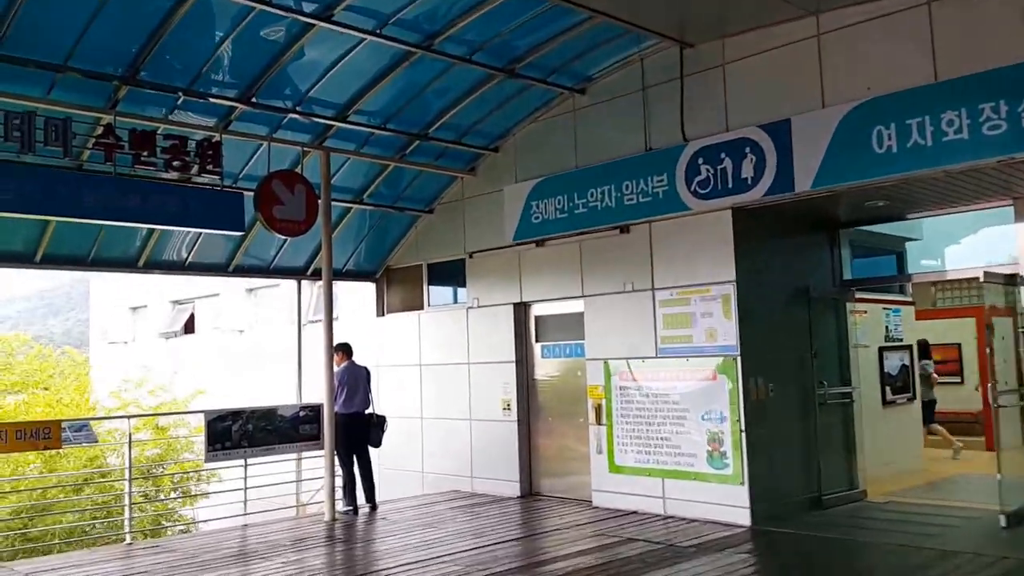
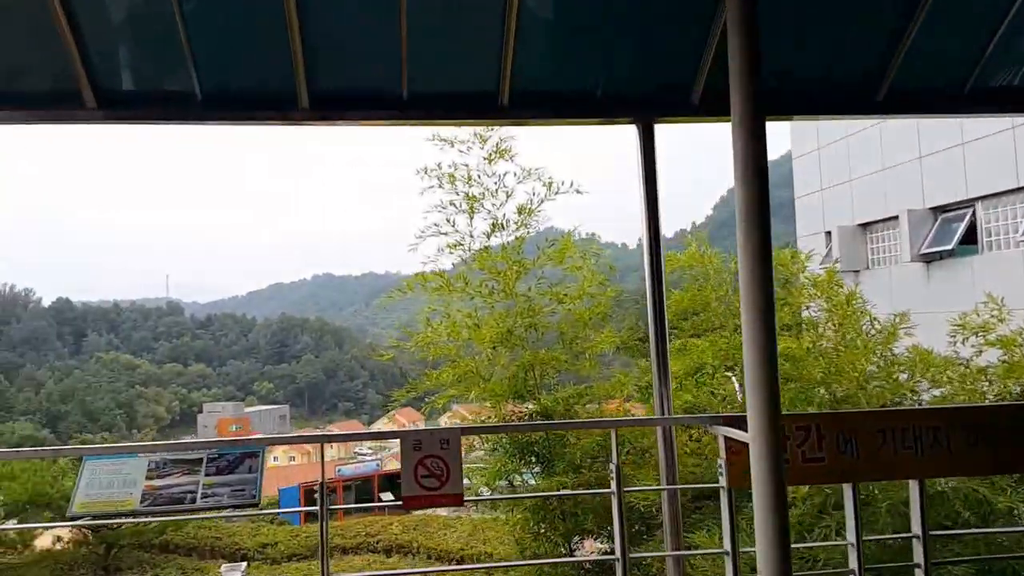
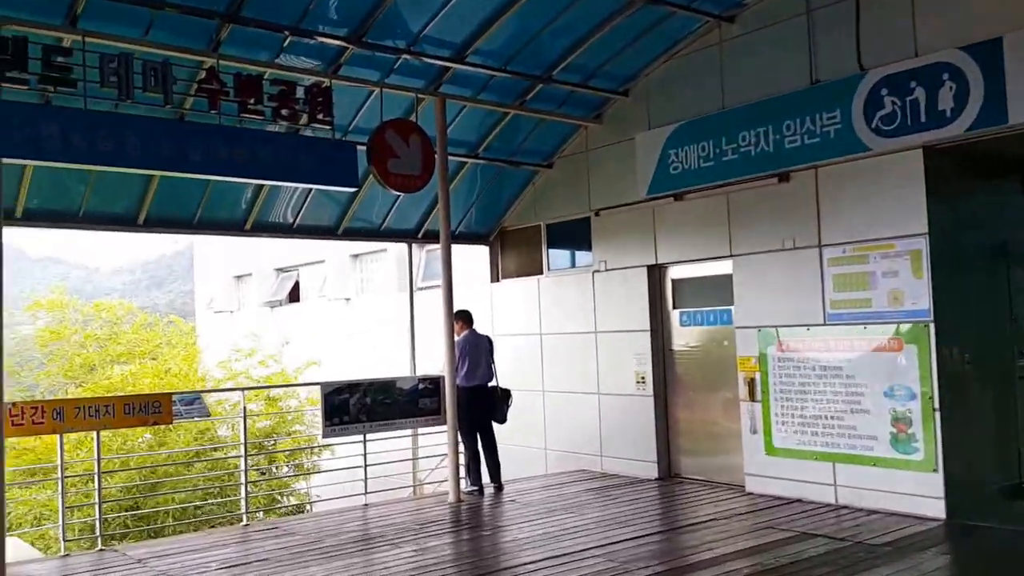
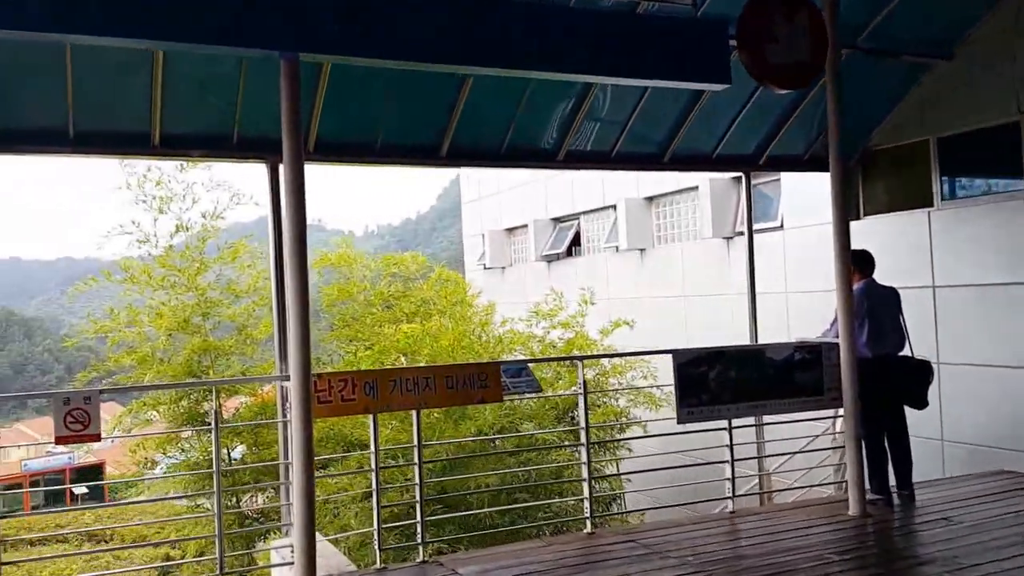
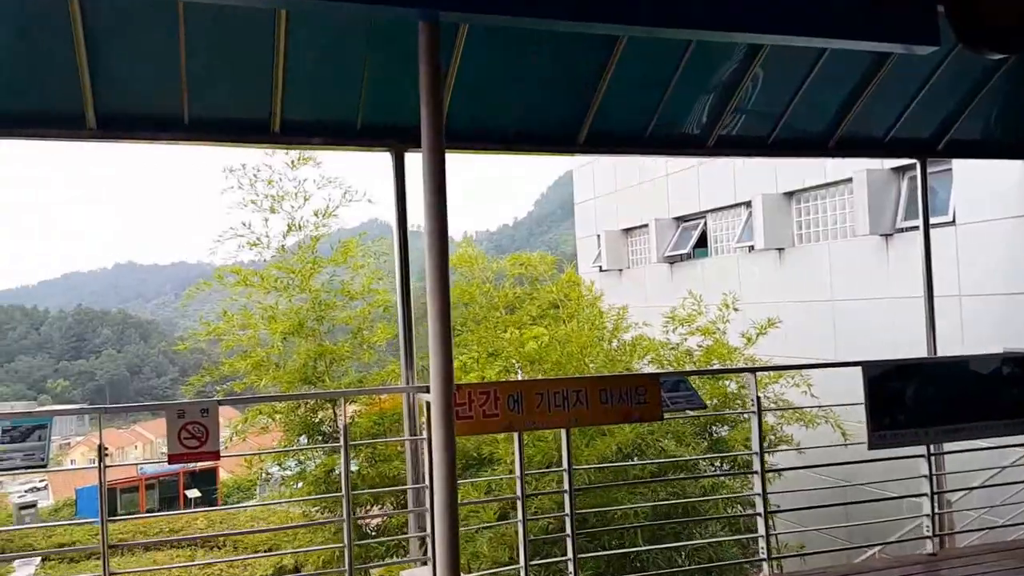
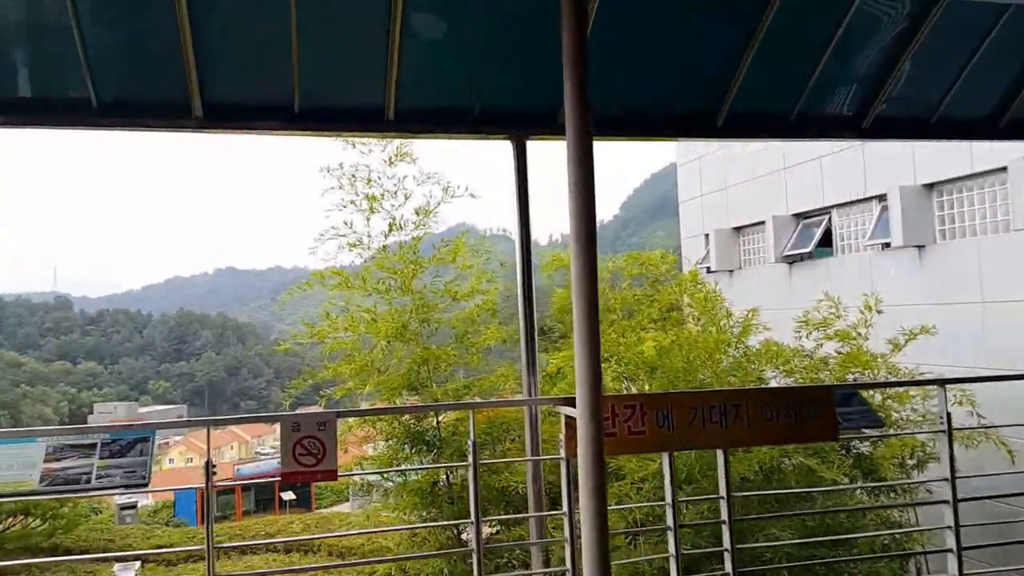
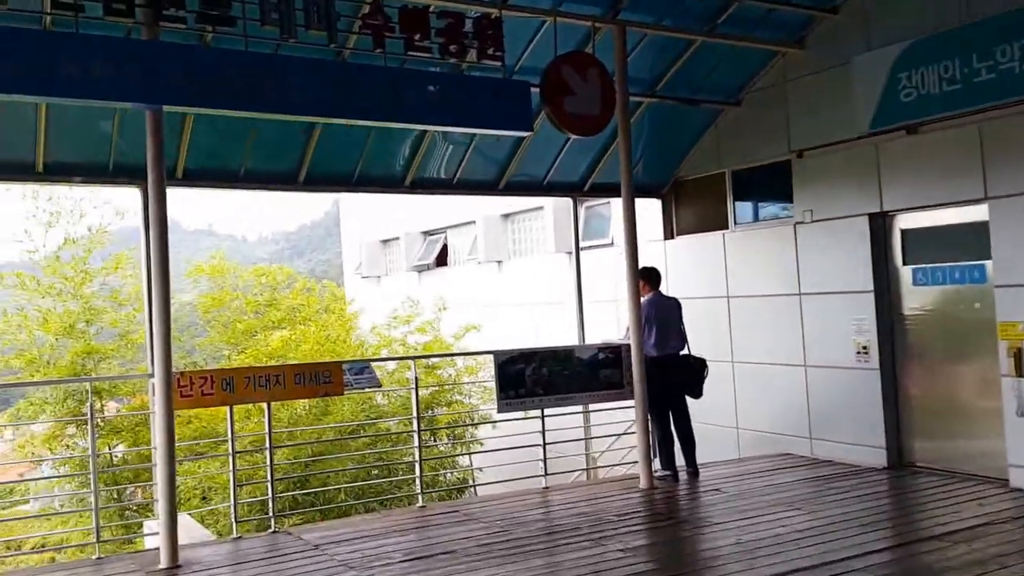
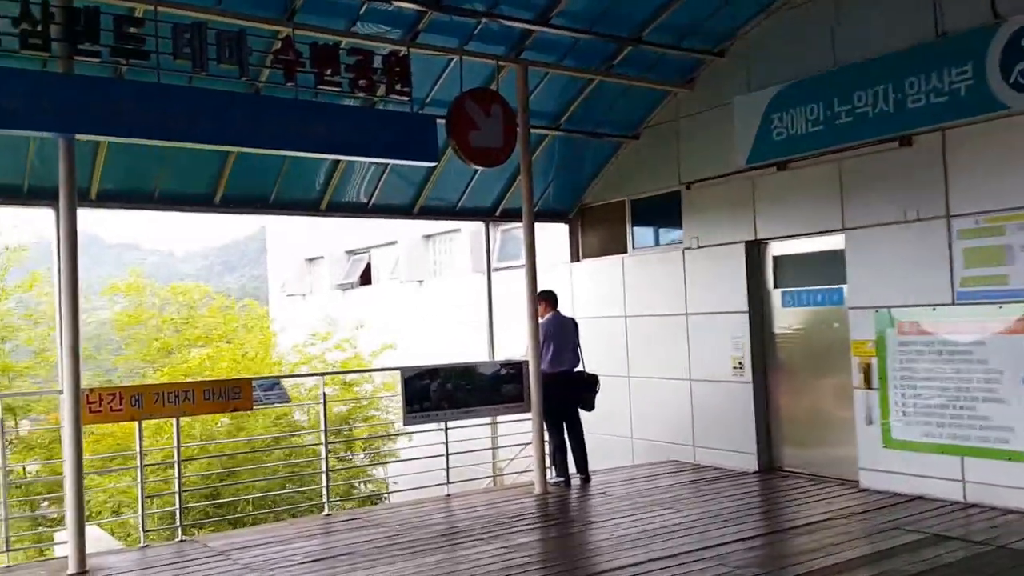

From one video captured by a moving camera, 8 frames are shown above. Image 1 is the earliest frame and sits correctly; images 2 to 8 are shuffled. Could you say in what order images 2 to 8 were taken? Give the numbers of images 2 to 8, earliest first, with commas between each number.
3, 8, 7, 4, 5, 6, 2
